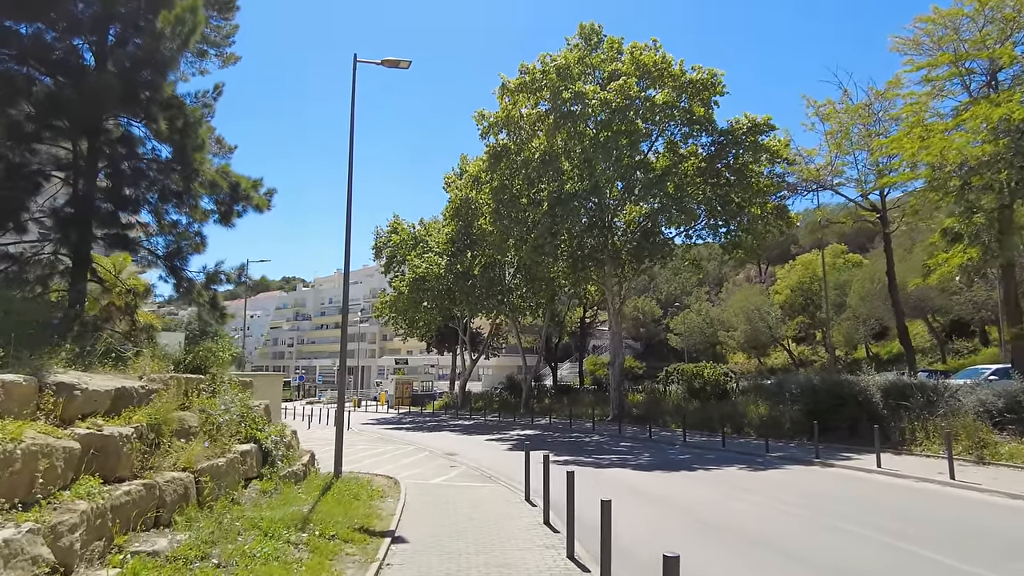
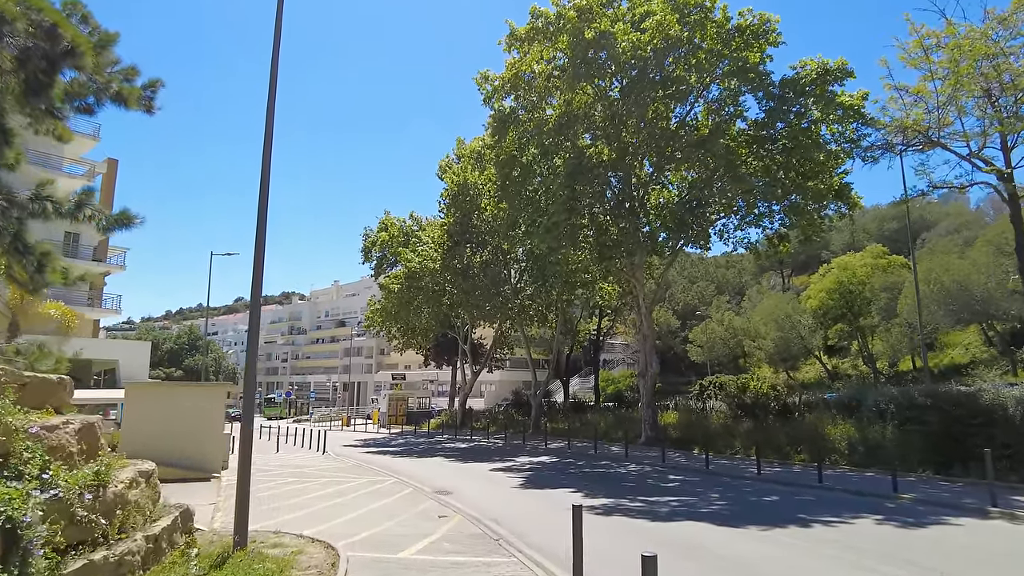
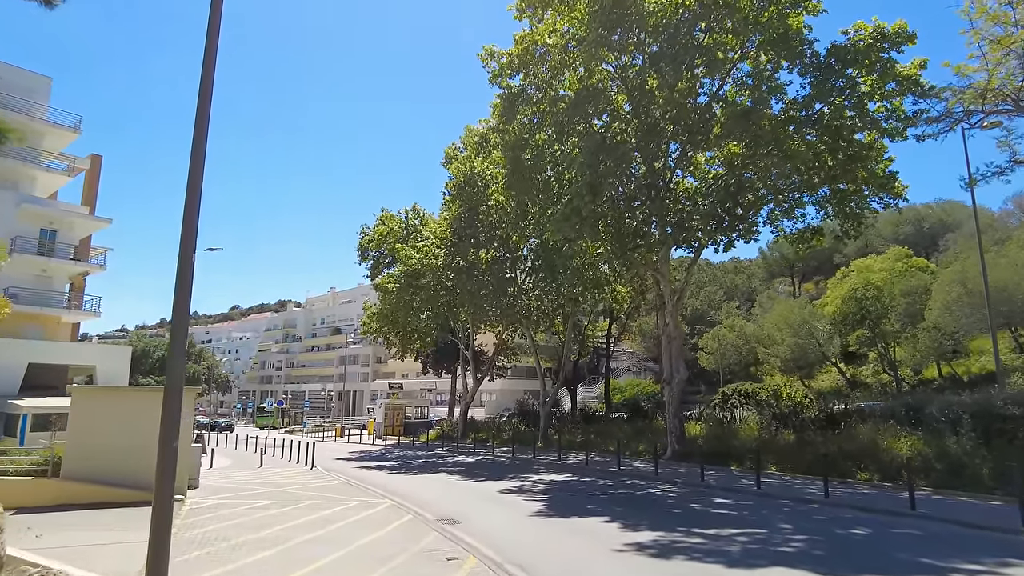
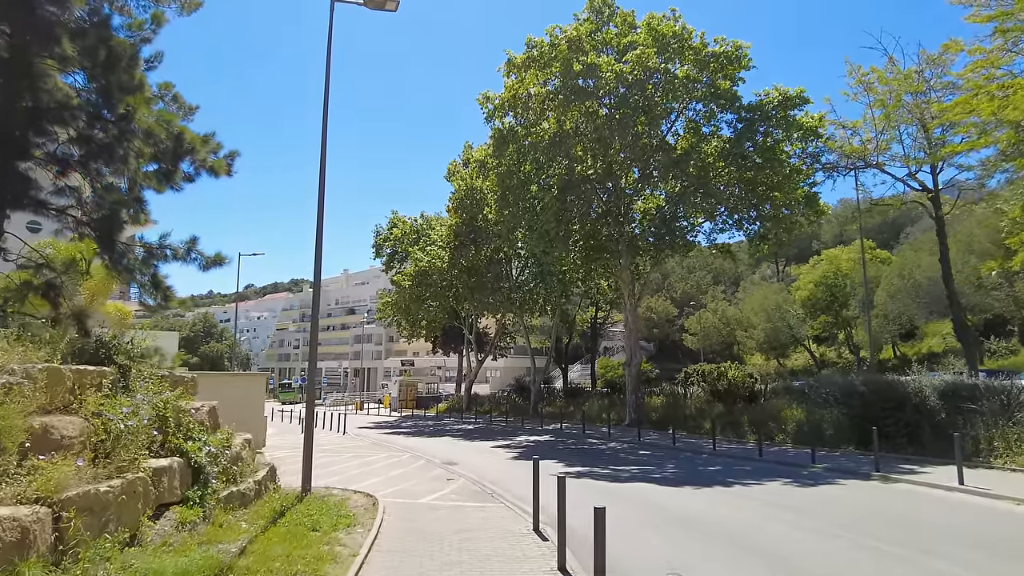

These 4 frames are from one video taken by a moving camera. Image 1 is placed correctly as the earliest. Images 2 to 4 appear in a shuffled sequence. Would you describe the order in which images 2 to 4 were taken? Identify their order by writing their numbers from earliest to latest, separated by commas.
4, 2, 3
